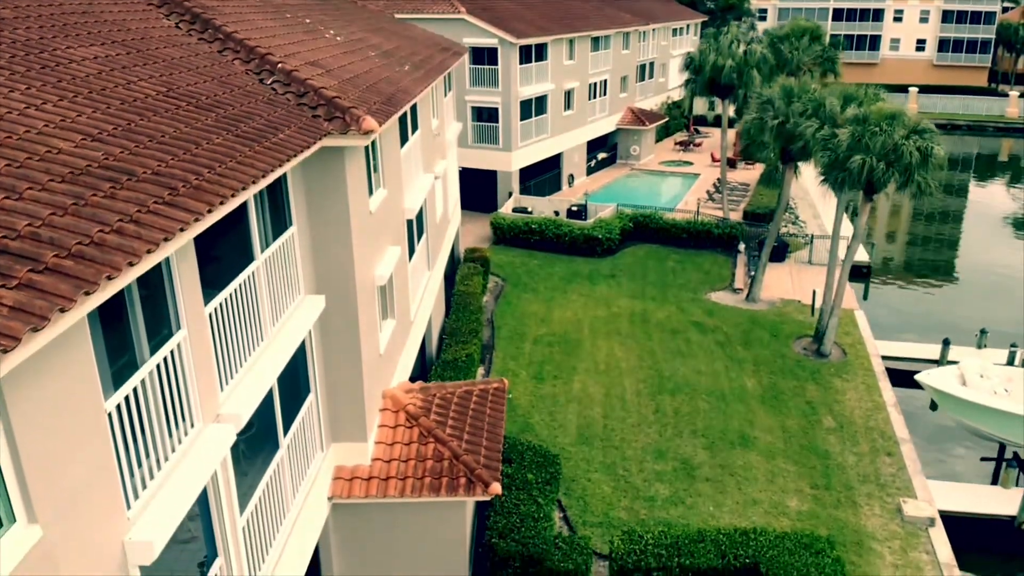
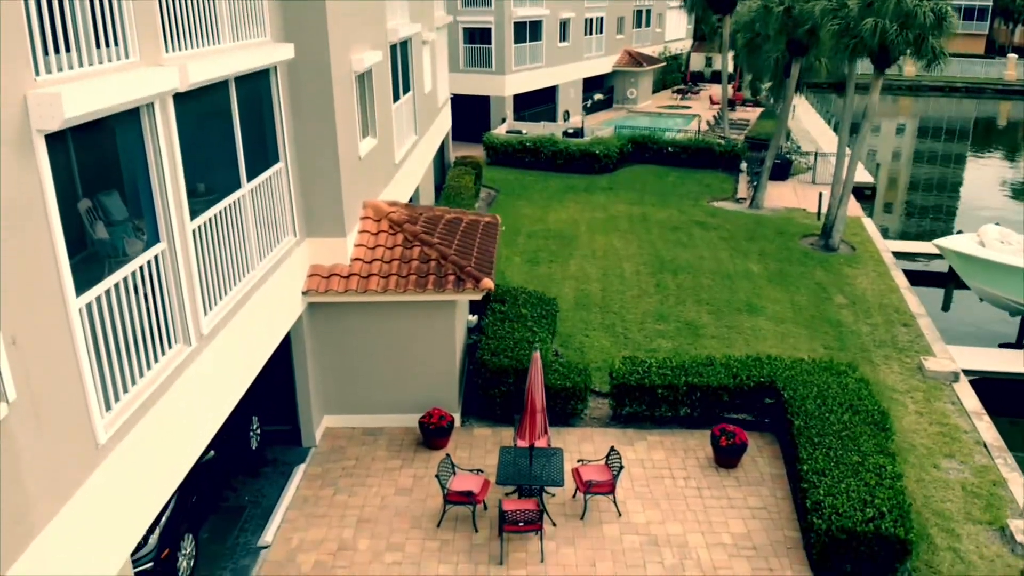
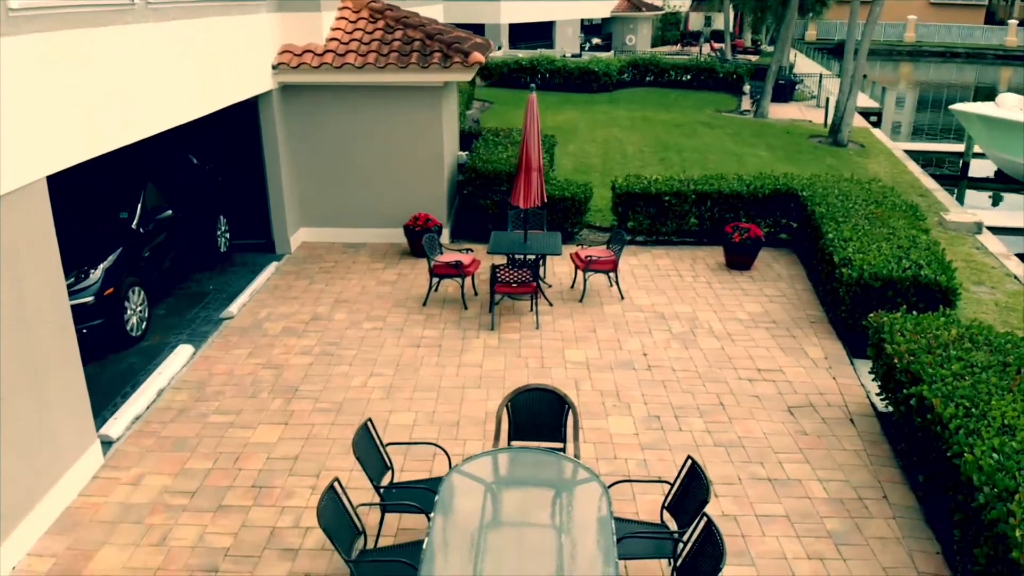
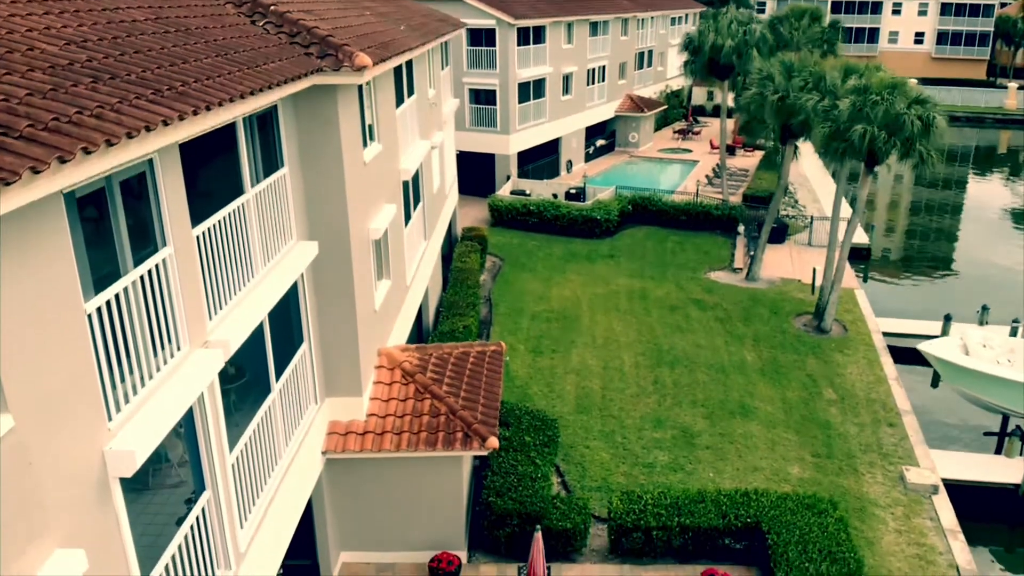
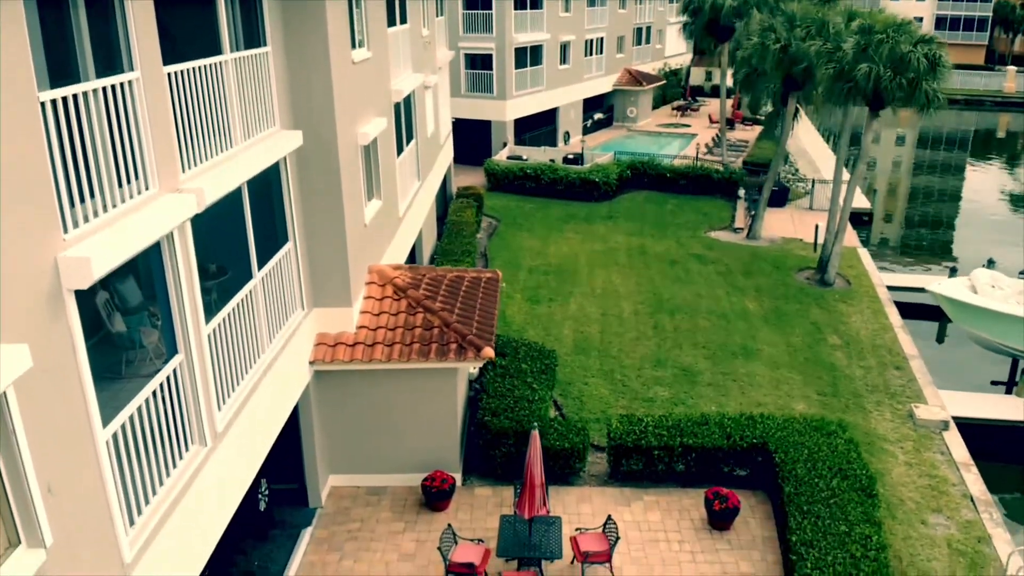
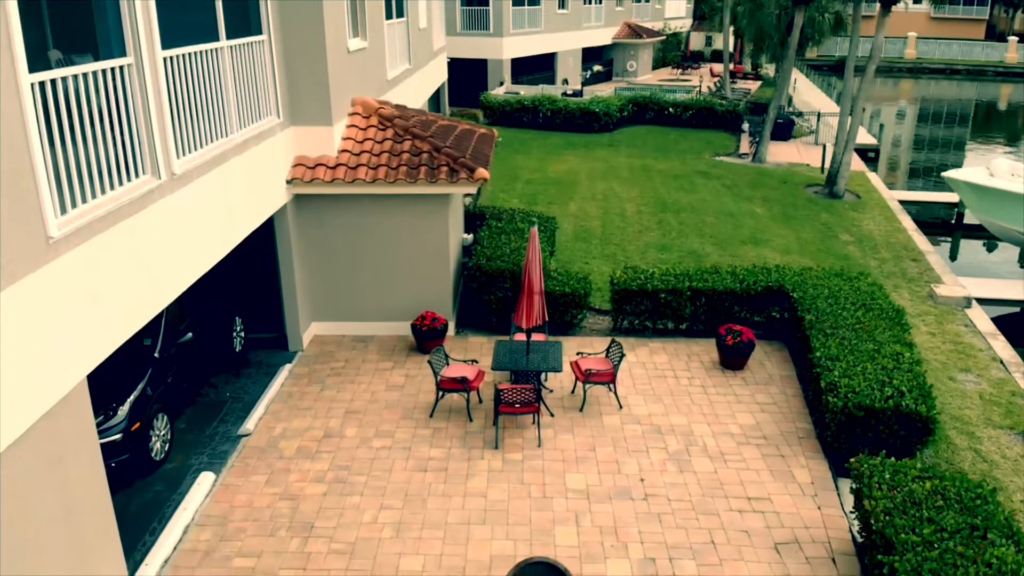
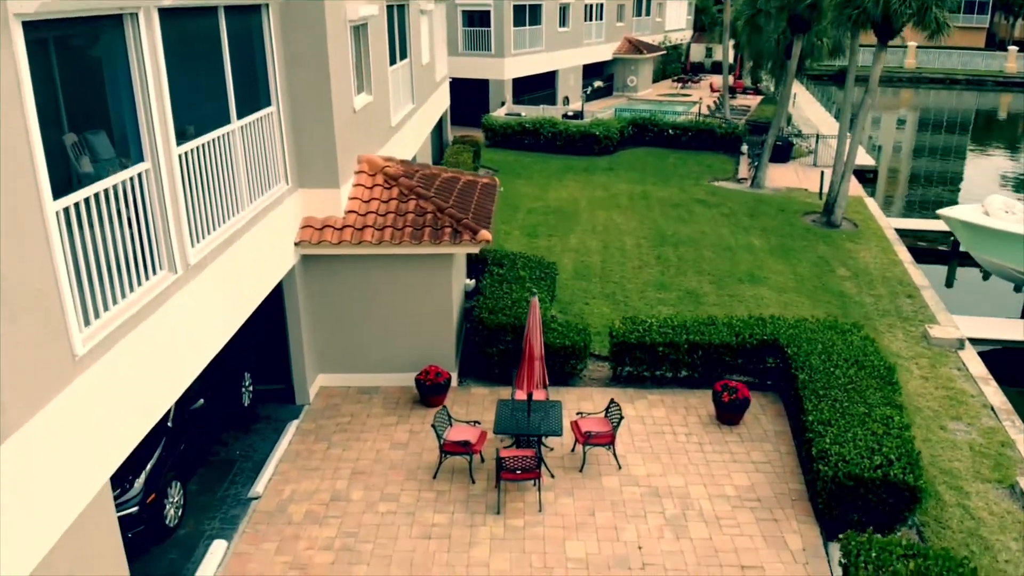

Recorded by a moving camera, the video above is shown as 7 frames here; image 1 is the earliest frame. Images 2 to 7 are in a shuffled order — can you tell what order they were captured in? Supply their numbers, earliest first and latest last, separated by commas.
4, 5, 2, 7, 6, 3
